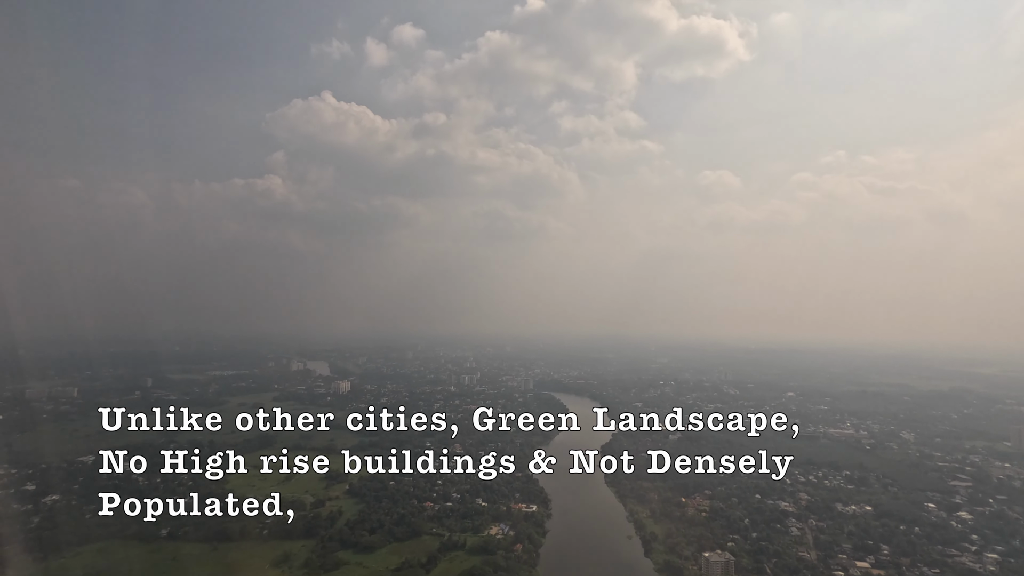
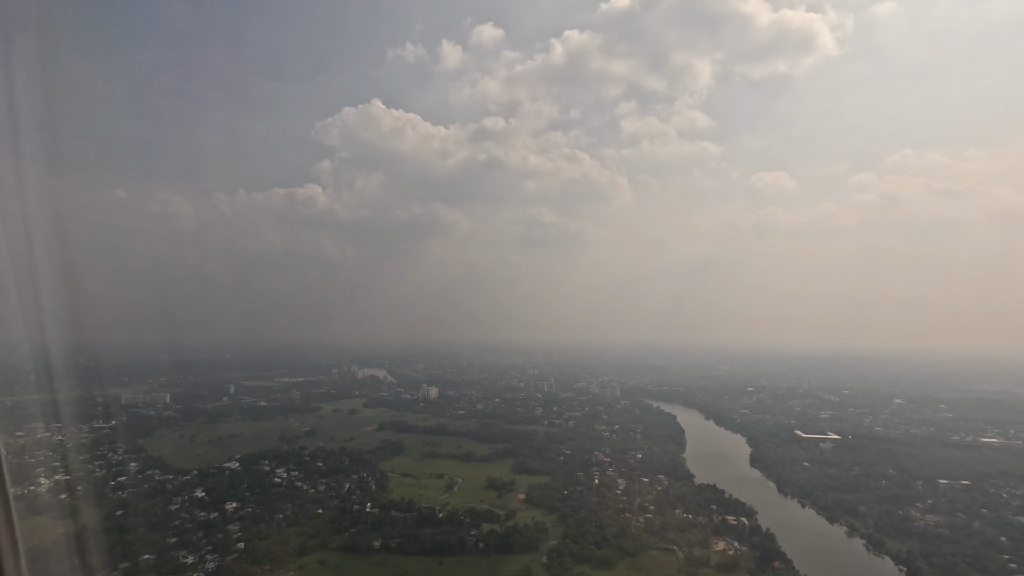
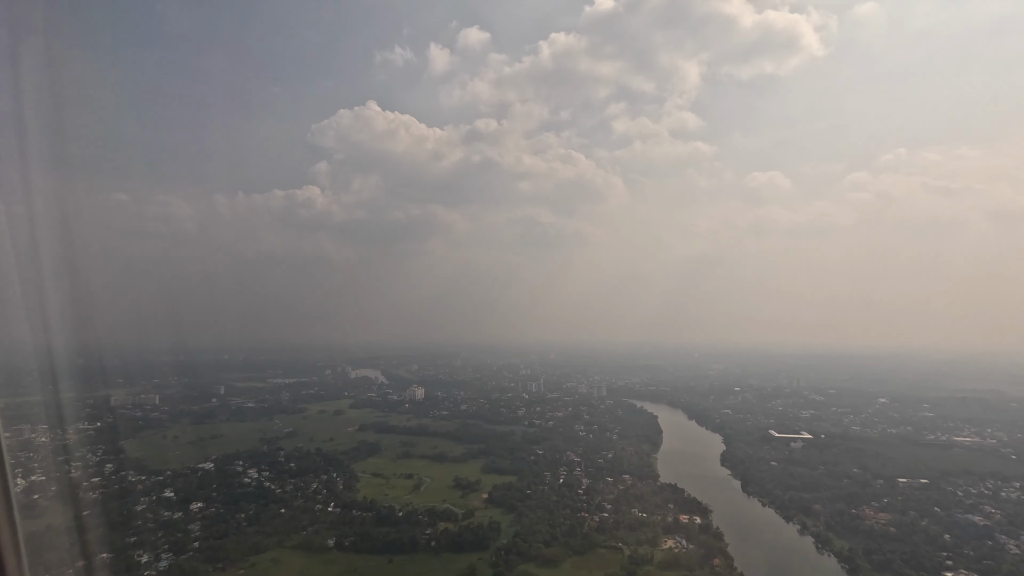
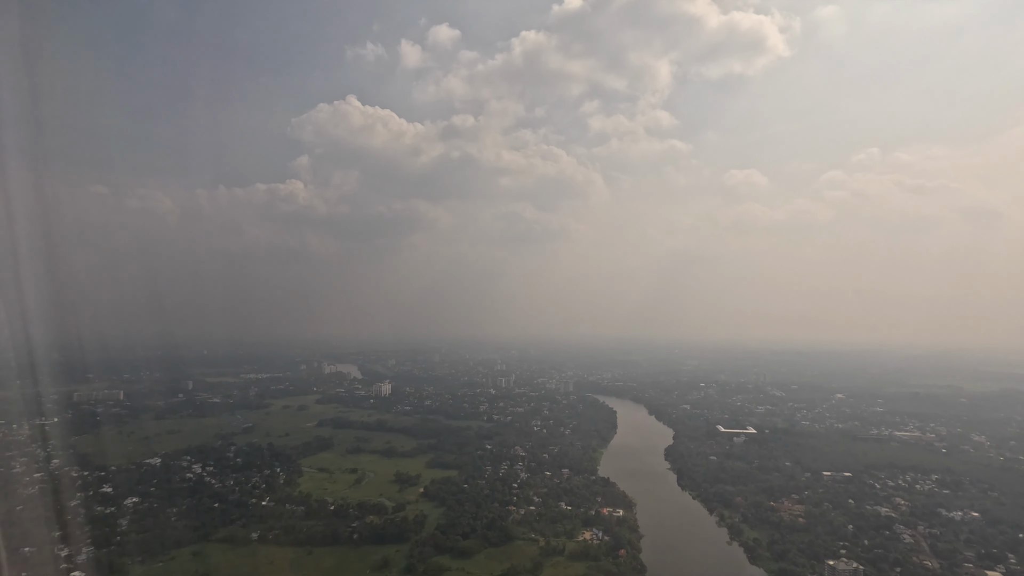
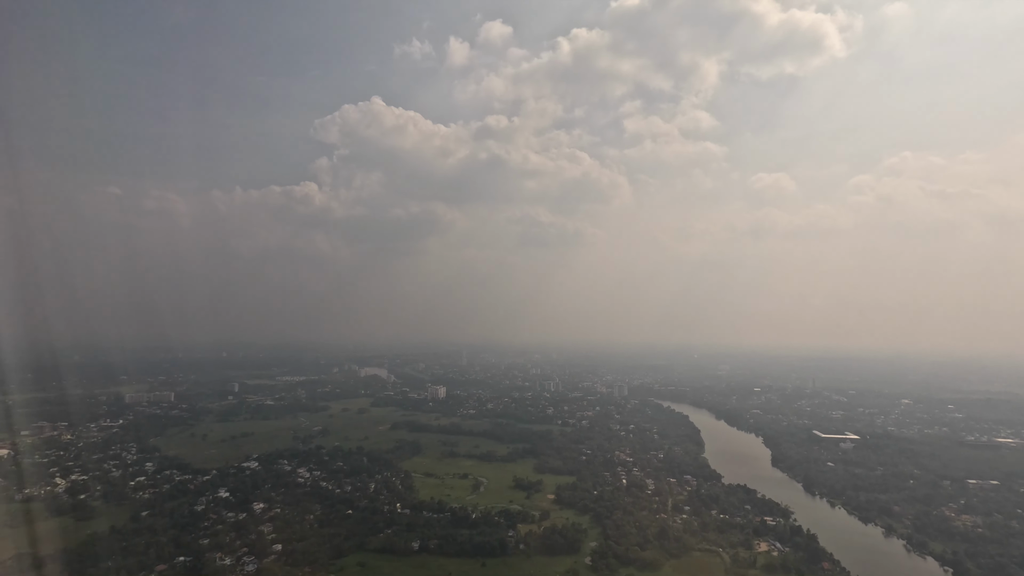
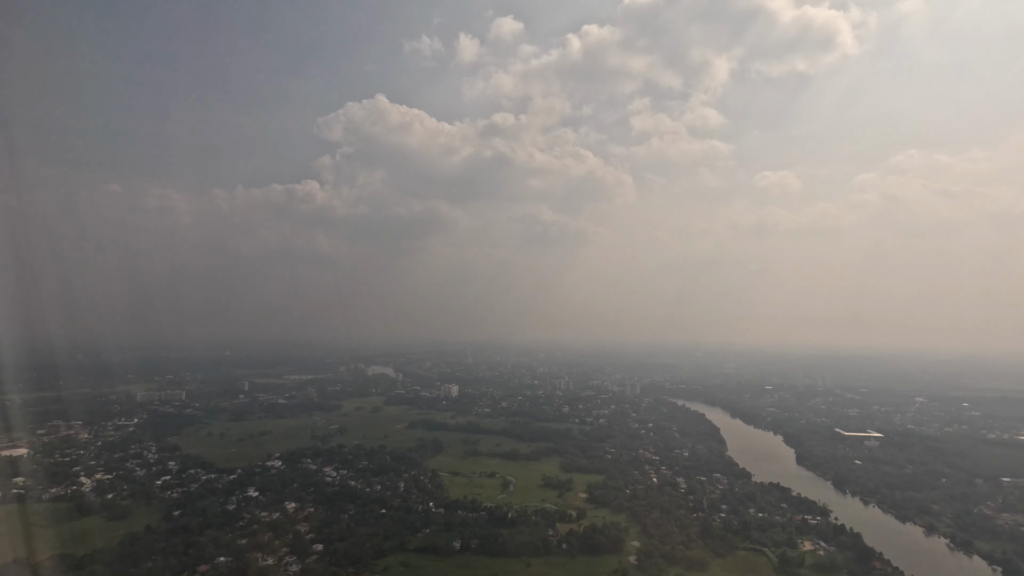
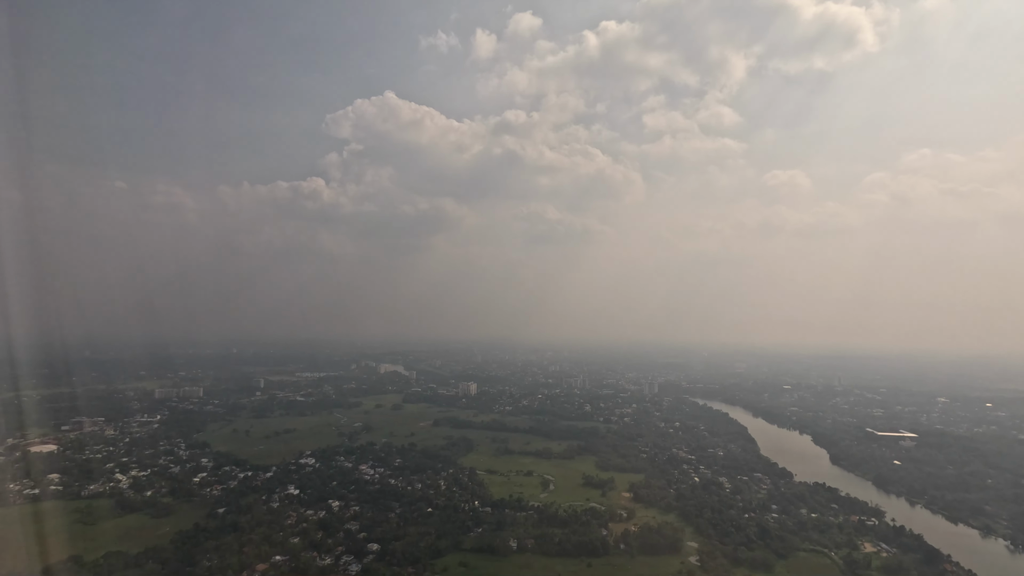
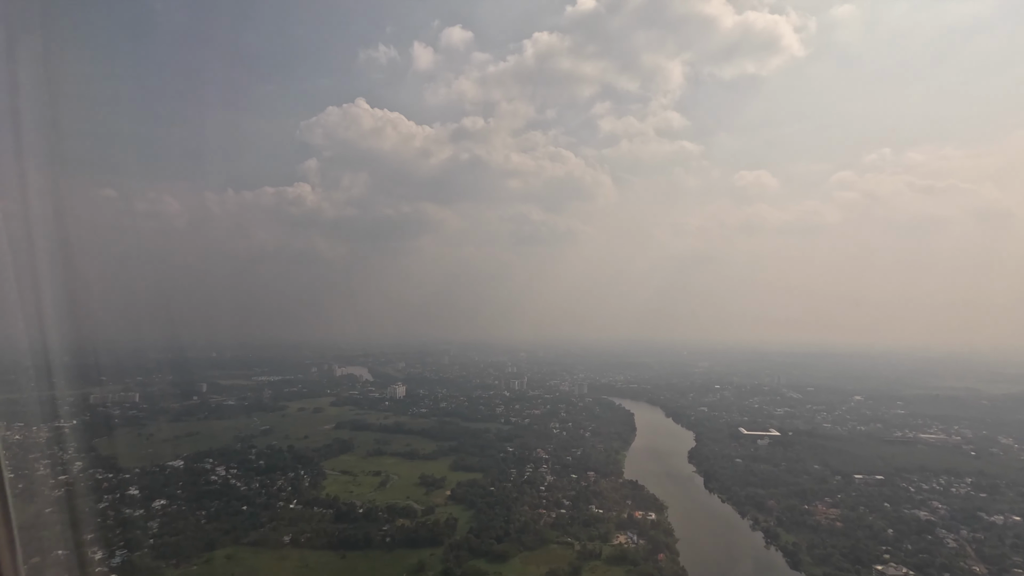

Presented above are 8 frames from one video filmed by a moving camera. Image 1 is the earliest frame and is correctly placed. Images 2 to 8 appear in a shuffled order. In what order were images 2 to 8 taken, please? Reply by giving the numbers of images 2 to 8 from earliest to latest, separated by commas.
4, 8, 3, 2, 5, 6, 7
